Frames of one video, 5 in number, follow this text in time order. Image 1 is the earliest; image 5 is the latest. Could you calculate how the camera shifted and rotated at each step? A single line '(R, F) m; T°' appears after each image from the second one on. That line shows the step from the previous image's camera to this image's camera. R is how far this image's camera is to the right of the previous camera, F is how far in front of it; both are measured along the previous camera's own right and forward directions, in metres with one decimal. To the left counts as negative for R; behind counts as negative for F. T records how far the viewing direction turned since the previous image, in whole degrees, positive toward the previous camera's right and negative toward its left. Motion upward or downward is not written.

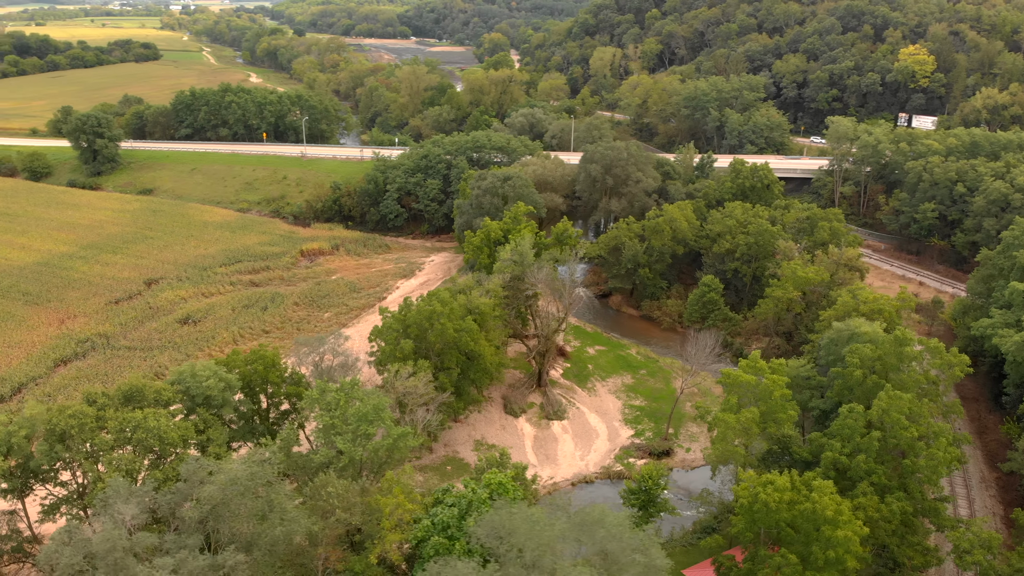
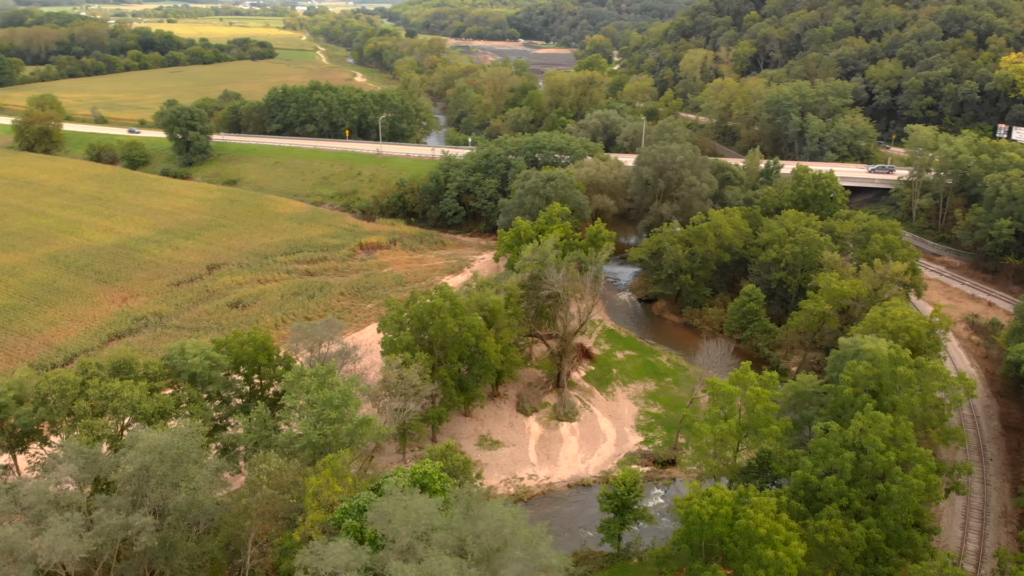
(+5.0, +0.2) m; -8°
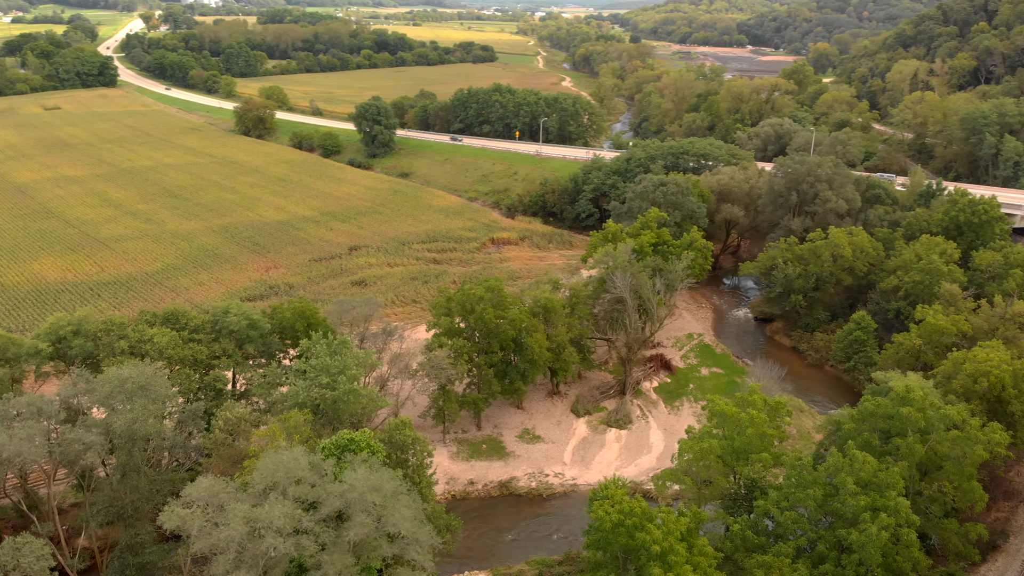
(+8.5, +0.5) m; -15°
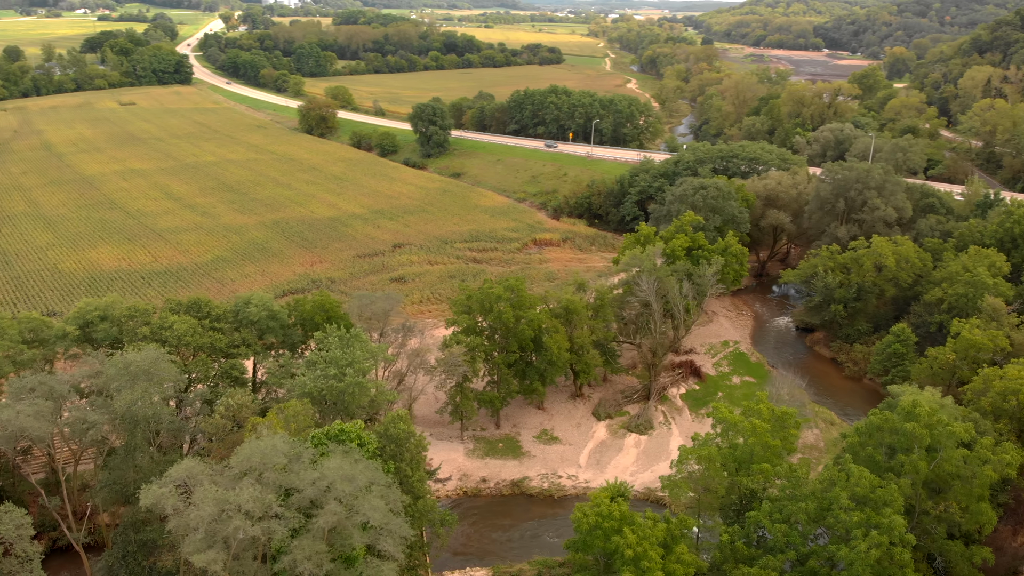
(+2.4, 0.0) m; -5°
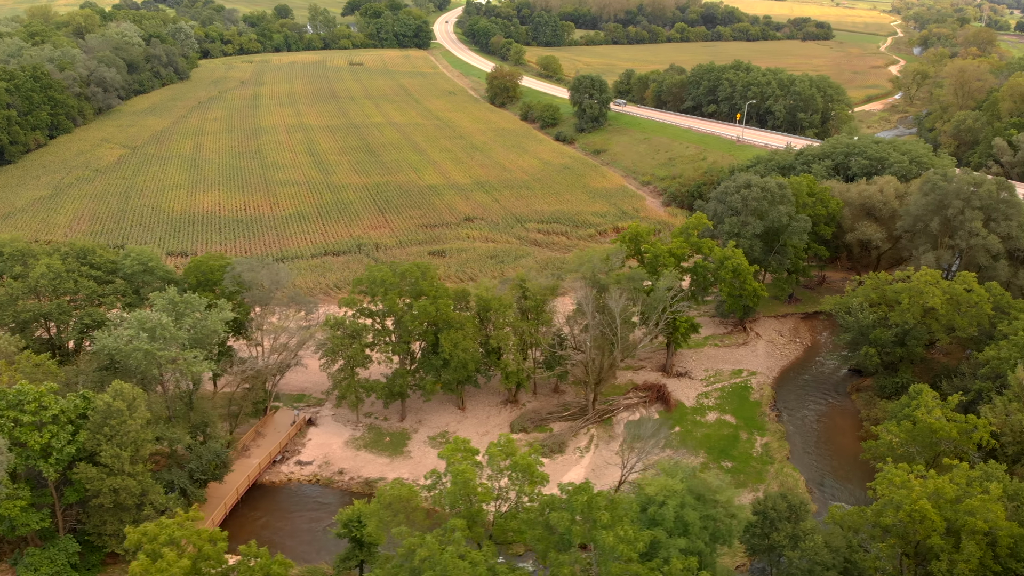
(+17.1, +6.9) m; -20°
